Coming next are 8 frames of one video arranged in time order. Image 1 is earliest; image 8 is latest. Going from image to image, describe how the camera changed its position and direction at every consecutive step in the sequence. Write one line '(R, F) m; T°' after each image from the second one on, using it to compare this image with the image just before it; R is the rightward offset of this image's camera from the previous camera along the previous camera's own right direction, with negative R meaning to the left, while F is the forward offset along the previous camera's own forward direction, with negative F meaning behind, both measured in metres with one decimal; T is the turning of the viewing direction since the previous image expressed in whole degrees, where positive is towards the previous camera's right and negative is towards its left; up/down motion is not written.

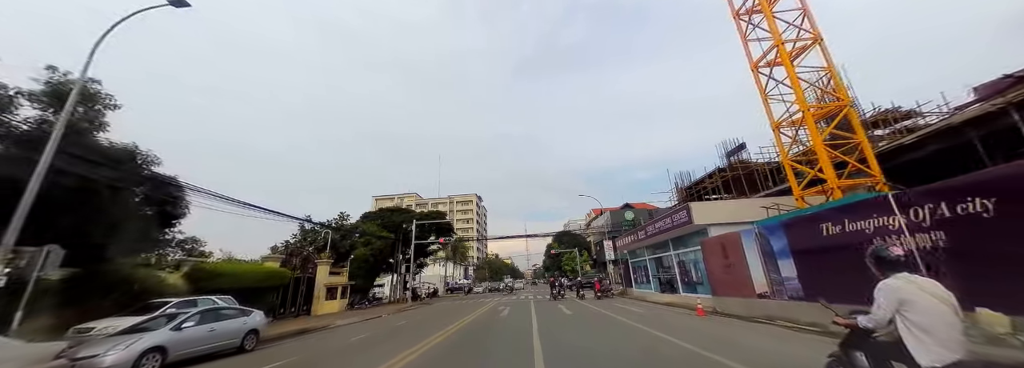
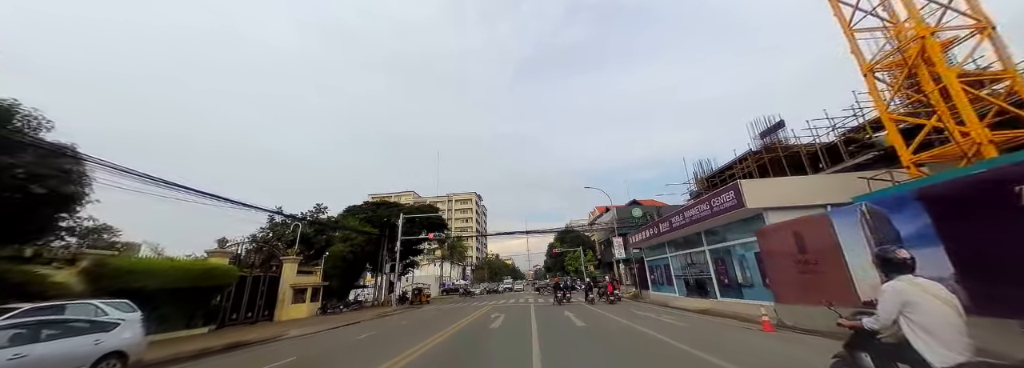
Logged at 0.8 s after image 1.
(+0.2, +3.3) m; 0°
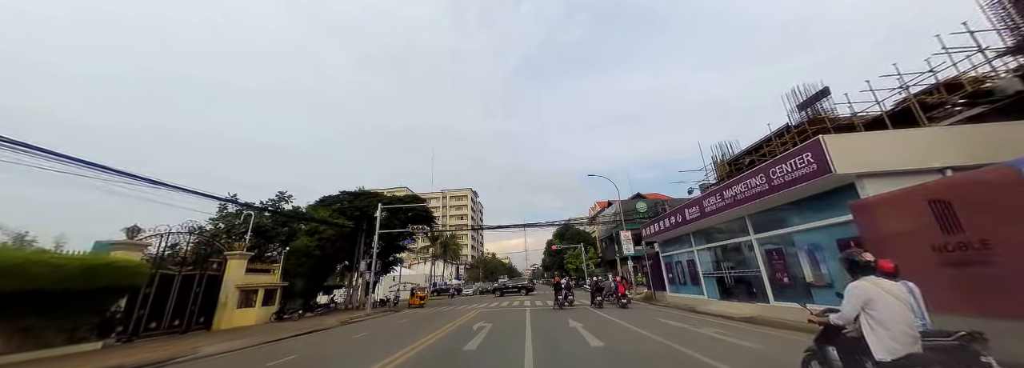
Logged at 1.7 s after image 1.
(+0.3, +3.3) m; 0°
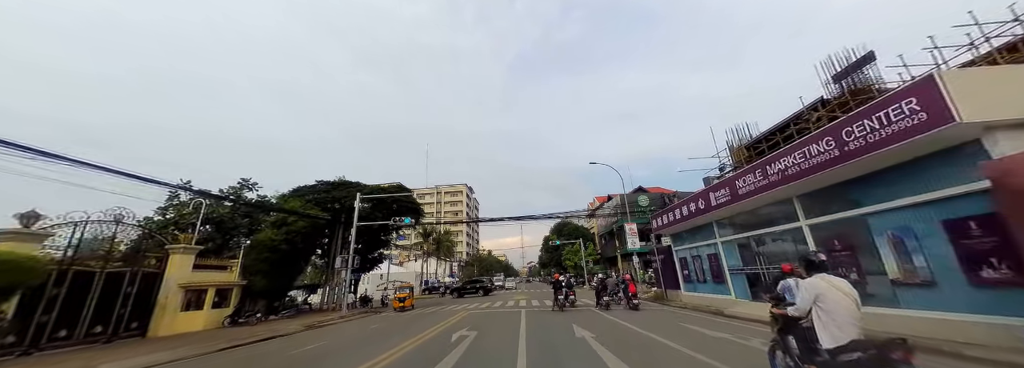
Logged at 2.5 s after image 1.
(+0.2, +2.4) m; +1°
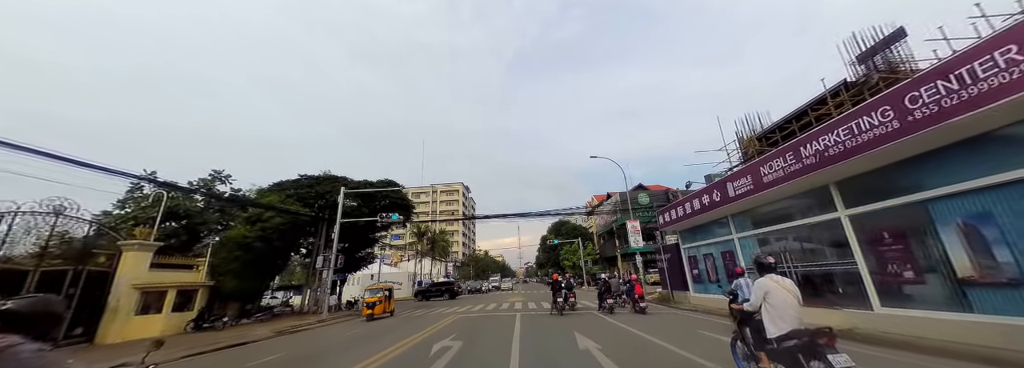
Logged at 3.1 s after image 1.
(+0.2, +1.4) m; 0°
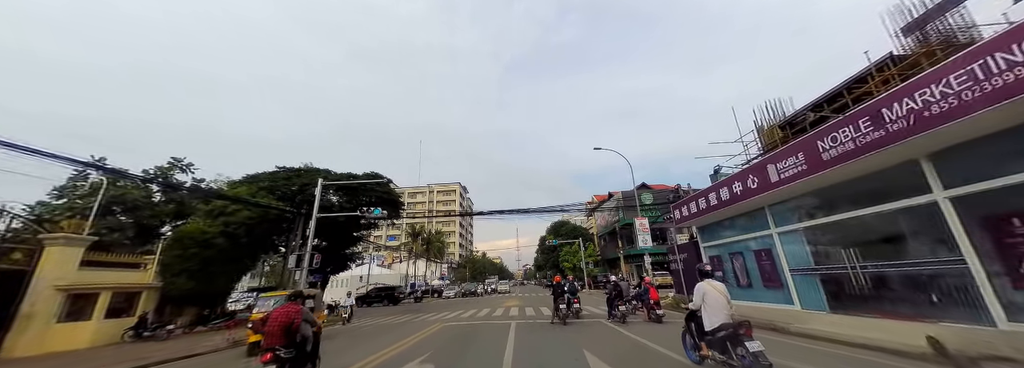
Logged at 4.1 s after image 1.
(+0.2, +1.9) m; 0°
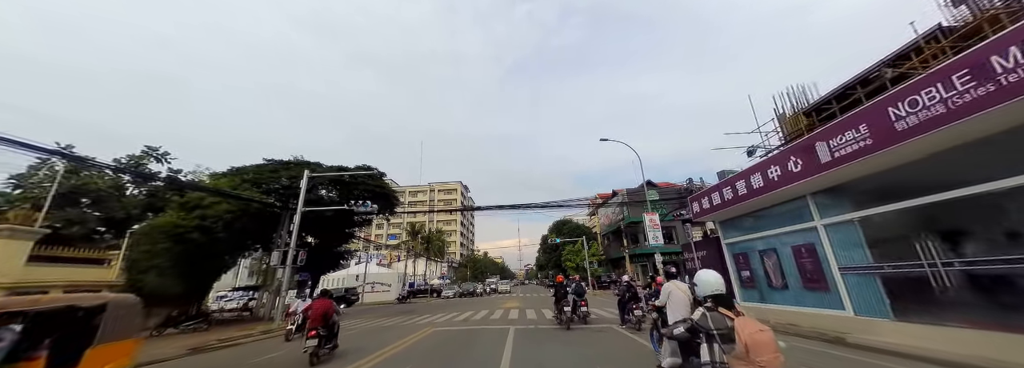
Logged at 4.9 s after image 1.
(+0.1, +1.3) m; 0°
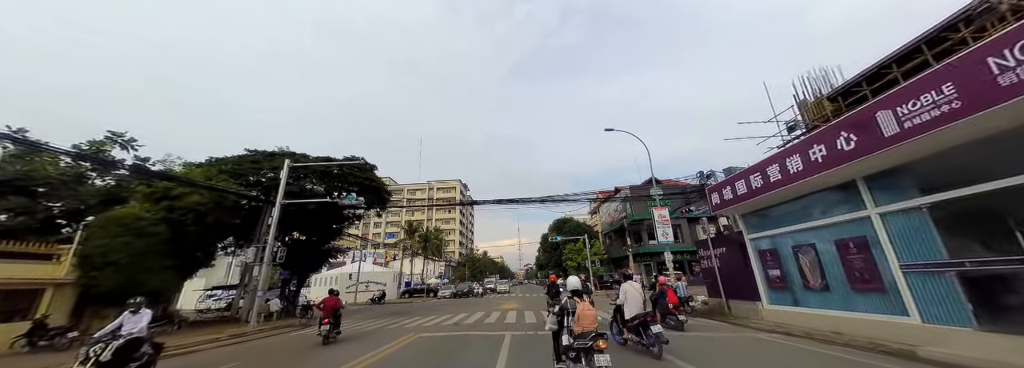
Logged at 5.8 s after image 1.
(+0.1, +1.3) m; 0°
